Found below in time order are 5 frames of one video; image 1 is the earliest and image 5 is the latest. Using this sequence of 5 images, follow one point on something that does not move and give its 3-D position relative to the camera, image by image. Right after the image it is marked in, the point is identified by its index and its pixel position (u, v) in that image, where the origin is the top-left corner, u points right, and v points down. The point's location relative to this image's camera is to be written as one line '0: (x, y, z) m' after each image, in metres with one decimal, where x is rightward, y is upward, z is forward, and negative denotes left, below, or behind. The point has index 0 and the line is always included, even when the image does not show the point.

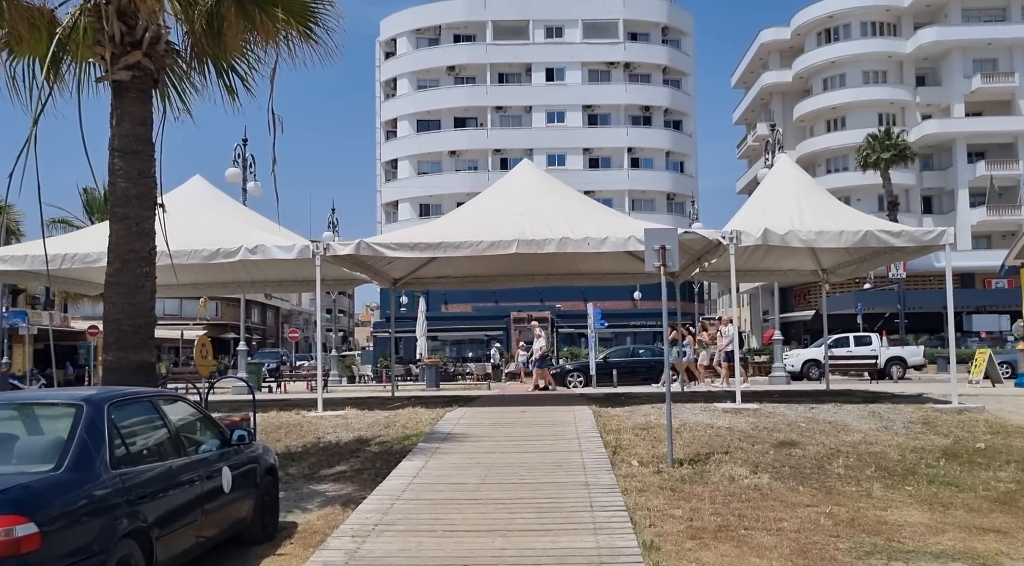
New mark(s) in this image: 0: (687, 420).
0: (+2.6, -2.0, +12.9) m
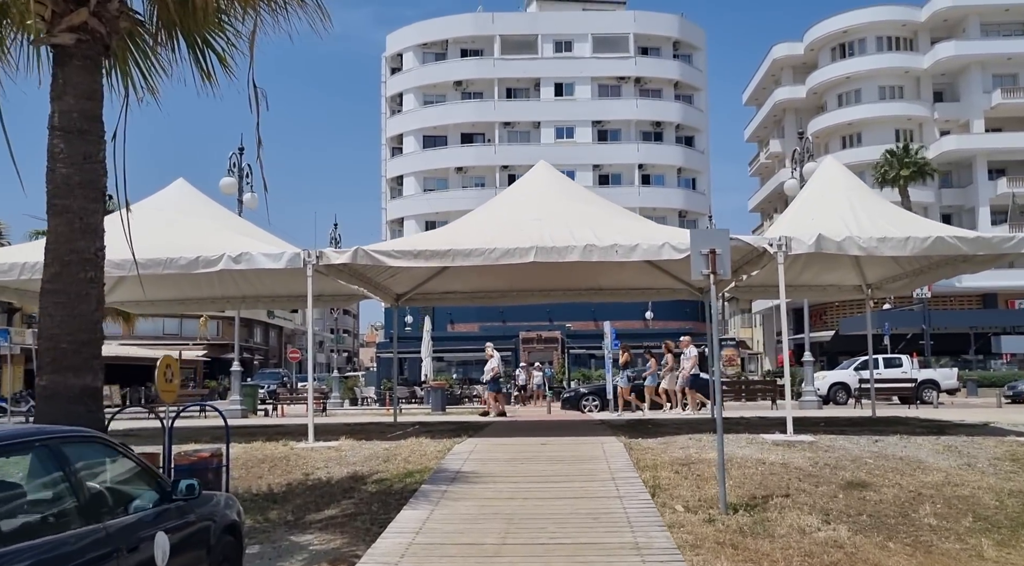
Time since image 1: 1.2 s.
0: (+2.9, -2.2, +11.1) m
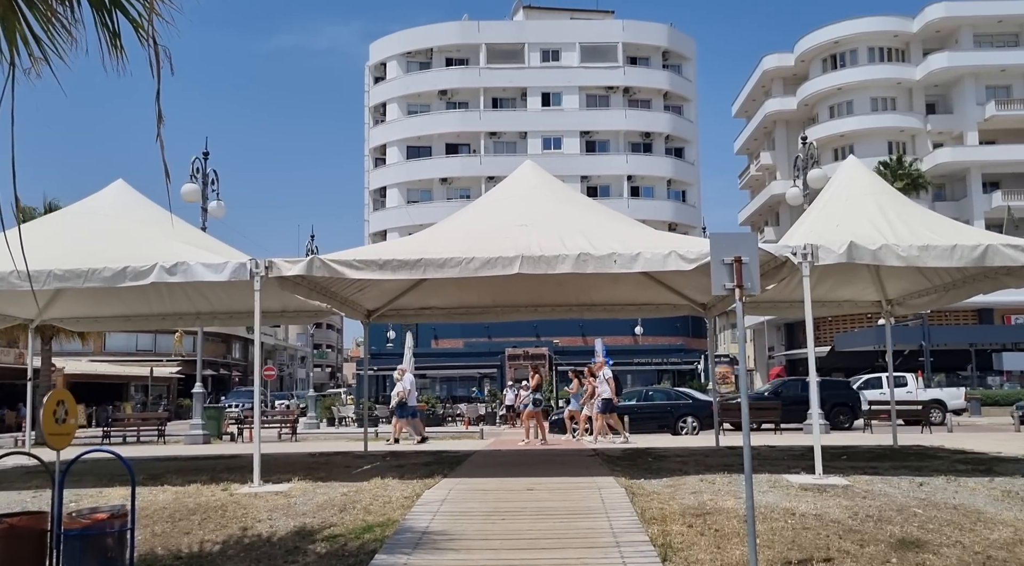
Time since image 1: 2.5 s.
0: (+2.7, -2.4, +9.4) m
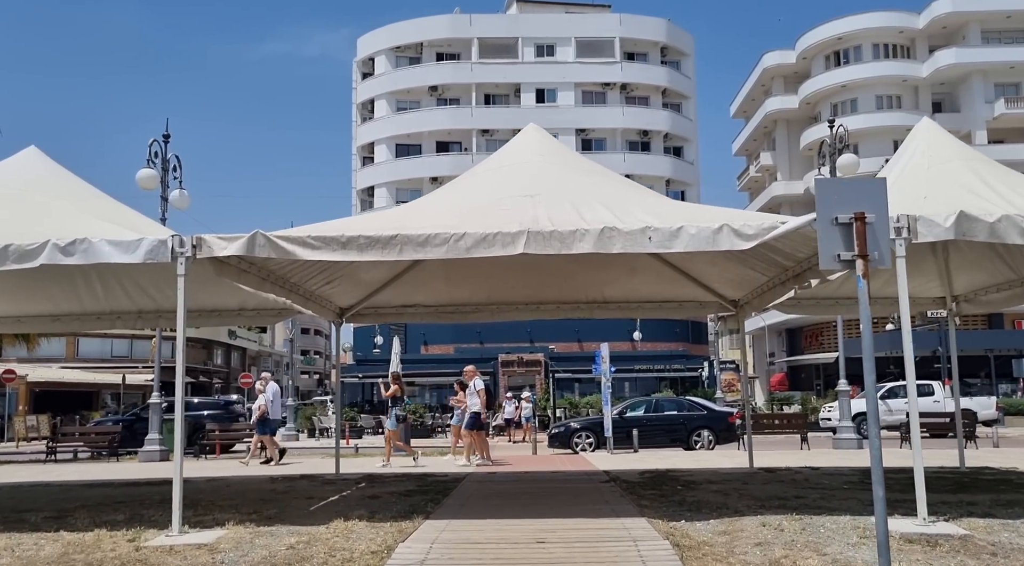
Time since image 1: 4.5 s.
0: (+2.7, -2.2, +6.9) m
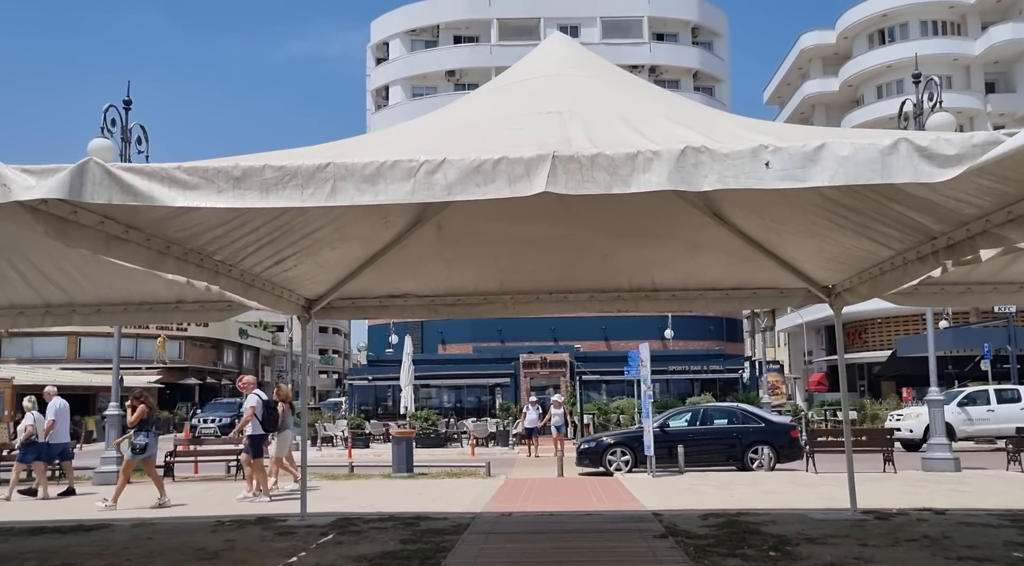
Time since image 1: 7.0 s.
0: (+2.7, -2.0, +3.3) m
